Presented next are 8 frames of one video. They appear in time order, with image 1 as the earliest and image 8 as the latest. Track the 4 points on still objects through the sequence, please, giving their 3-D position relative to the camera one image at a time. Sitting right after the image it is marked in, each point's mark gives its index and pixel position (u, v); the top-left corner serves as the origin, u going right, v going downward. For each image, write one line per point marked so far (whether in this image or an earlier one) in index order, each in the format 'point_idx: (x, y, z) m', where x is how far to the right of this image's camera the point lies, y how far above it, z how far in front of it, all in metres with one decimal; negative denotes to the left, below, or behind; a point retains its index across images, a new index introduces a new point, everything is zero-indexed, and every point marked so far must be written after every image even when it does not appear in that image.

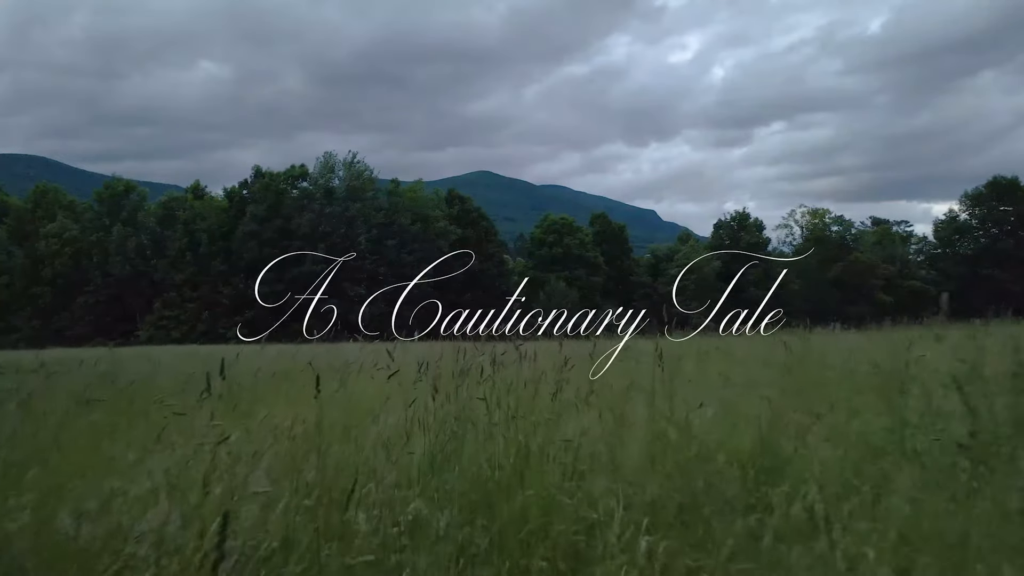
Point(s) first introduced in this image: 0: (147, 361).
0: (-7.8, -1.6, +13.7) m
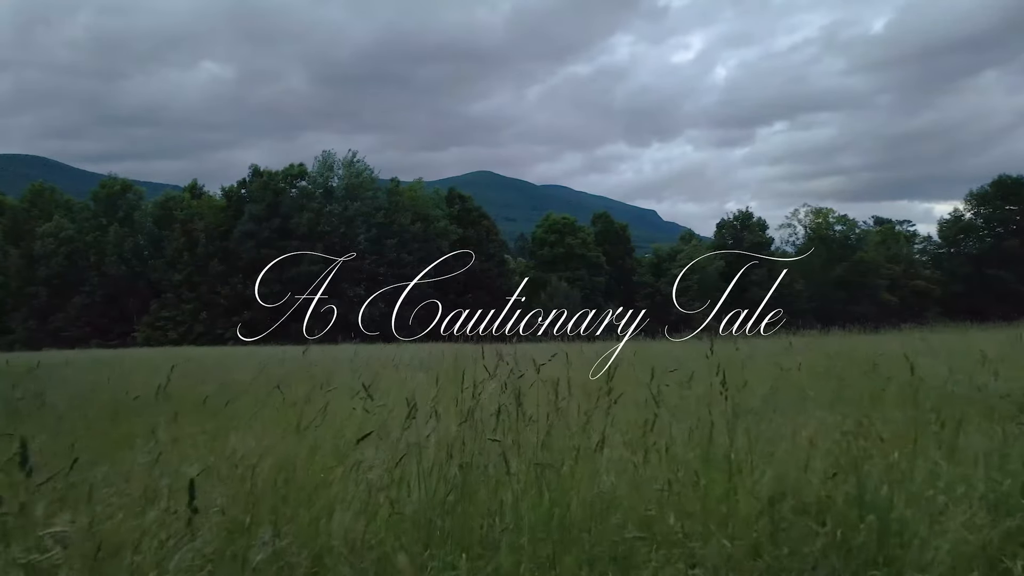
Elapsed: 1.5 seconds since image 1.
0: (-7.8, -1.6, +13.3) m
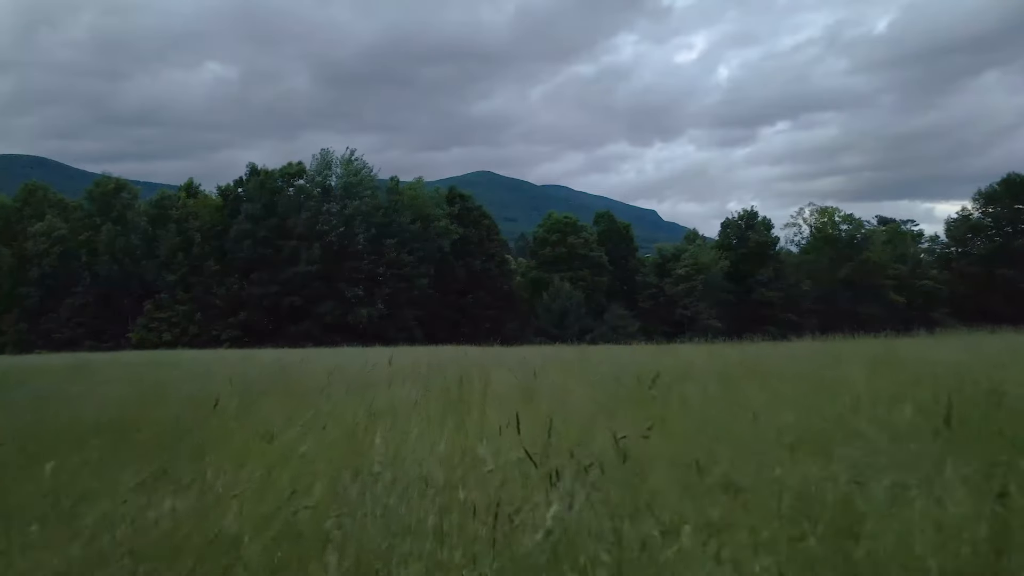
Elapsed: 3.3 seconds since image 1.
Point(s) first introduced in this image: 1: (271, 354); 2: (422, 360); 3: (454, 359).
0: (-7.8, -1.6, +12.6) m
1: (-6.3, -1.7, +17.2) m
2: (-1.8, -1.5, +13.3) m
3: (-1.2, -1.5, +14.1) m
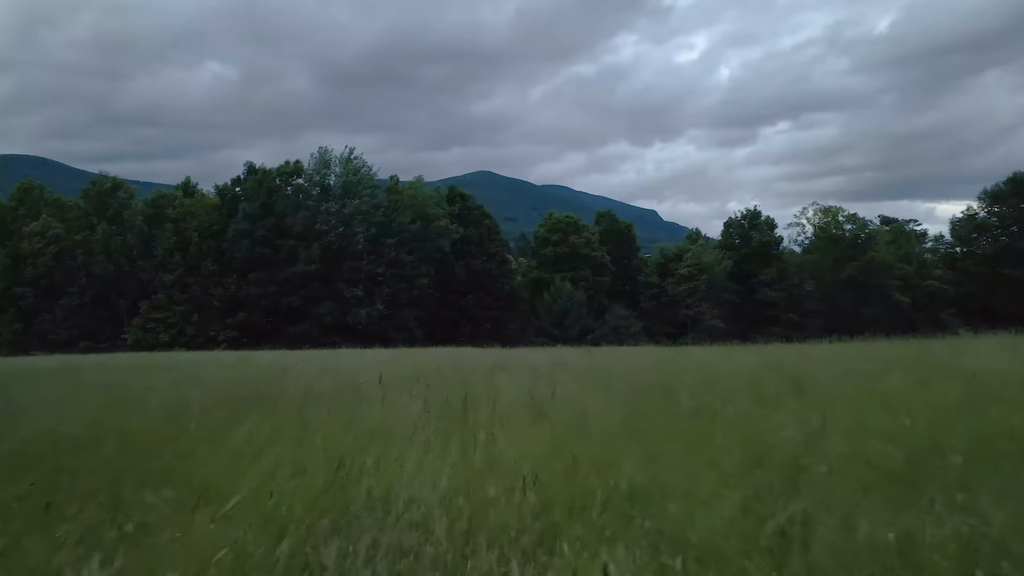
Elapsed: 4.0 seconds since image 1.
0: (-7.7, -1.6, +12.1) m
1: (-6.3, -1.7, +16.7) m
2: (-1.8, -1.5, +12.8) m
3: (-1.2, -1.5, +13.6) m
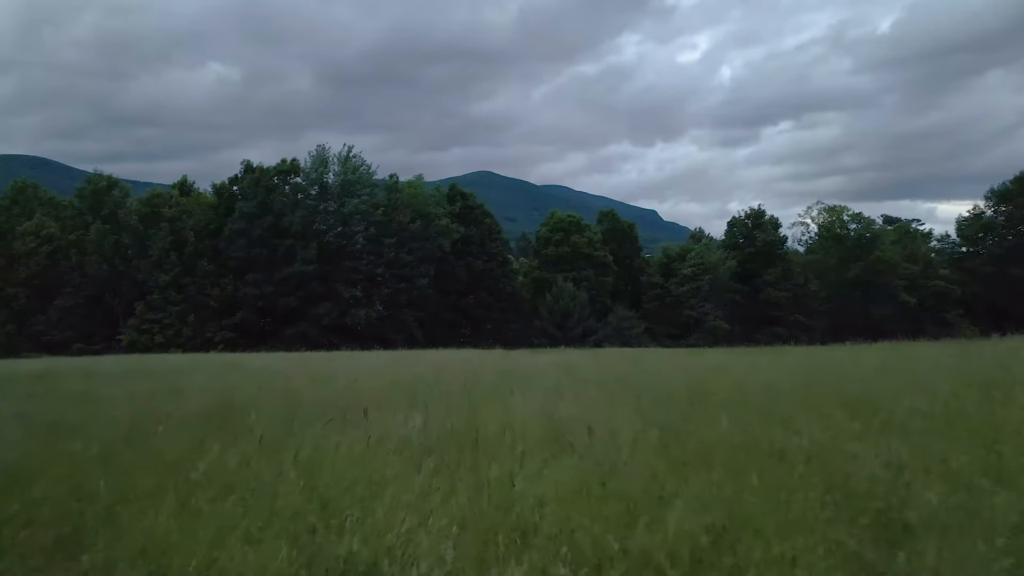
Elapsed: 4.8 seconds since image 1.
0: (-7.7, -1.6, +11.5) m
1: (-6.2, -1.7, +16.1) m
2: (-1.7, -1.5, +12.2) m
3: (-1.2, -1.5, +13.0) m
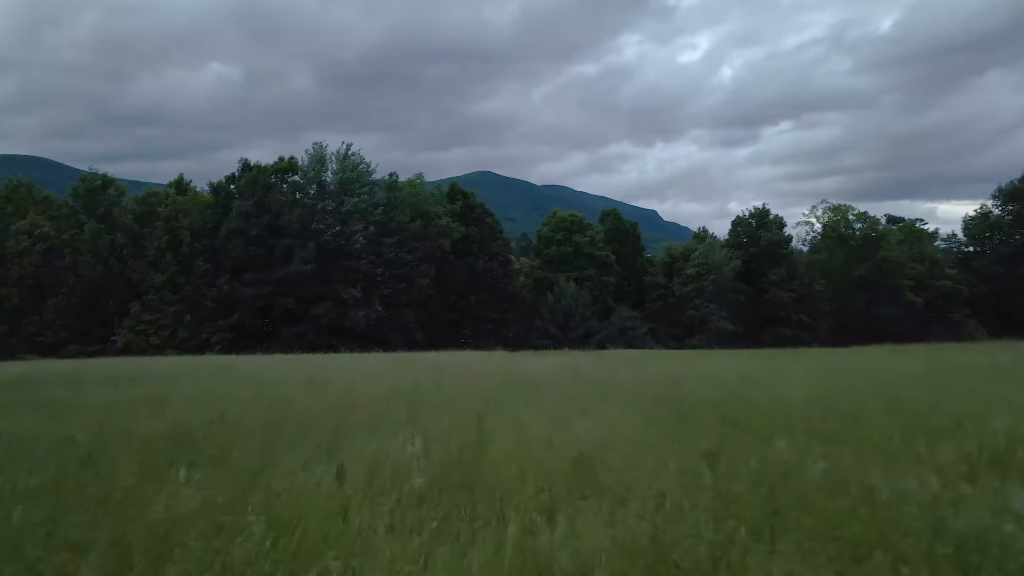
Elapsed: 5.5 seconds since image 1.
0: (-7.6, -1.7, +10.8) m
1: (-6.1, -1.8, +15.4) m
2: (-1.7, -1.5, +11.6) m
3: (-1.1, -1.6, +12.4) m
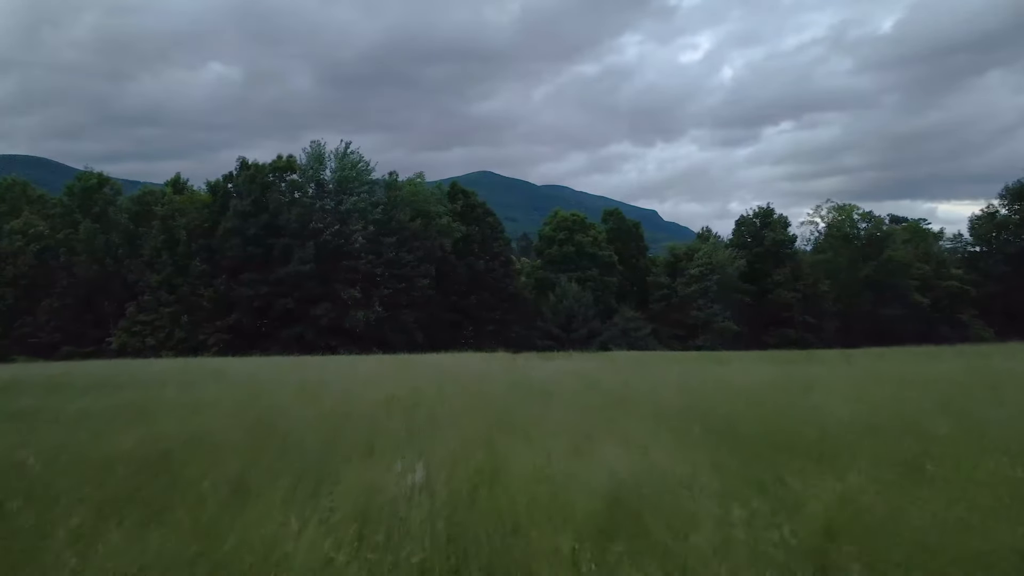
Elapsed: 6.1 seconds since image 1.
0: (-7.5, -1.7, +10.2) m
1: (-6.0, -1.8, +14.8) m
2: (-1.5, -1.6, +11.0) m
3: (-1.0, -1.6, +11.8) m
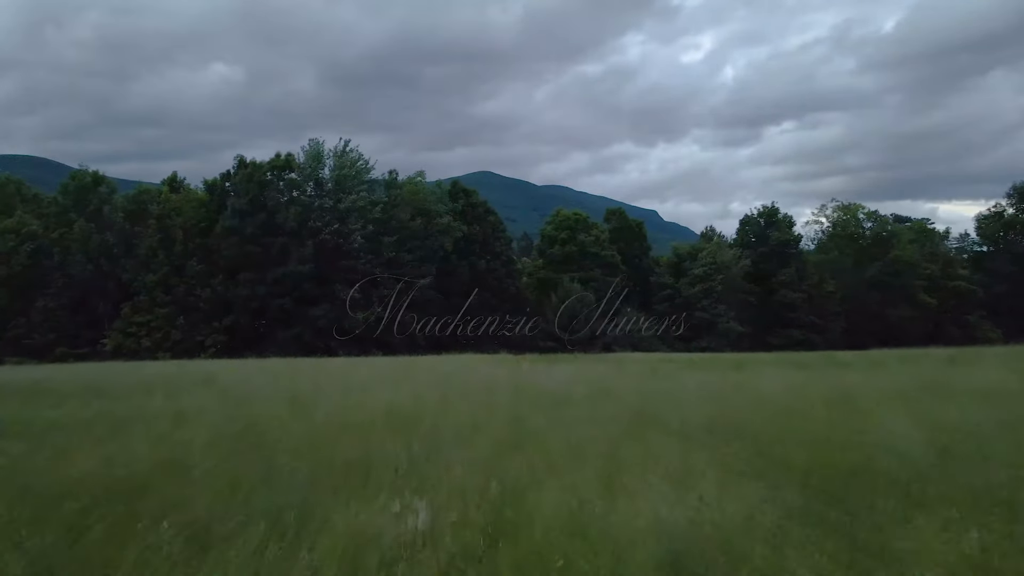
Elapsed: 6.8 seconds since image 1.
0: (-7.5, -1.7, +9.7) m
1: (-6.0, -1.8, +14.3) m
2: (-1.5, -1.6, +10.4) m
3: (-0.9, -1.6, +11.2) m
